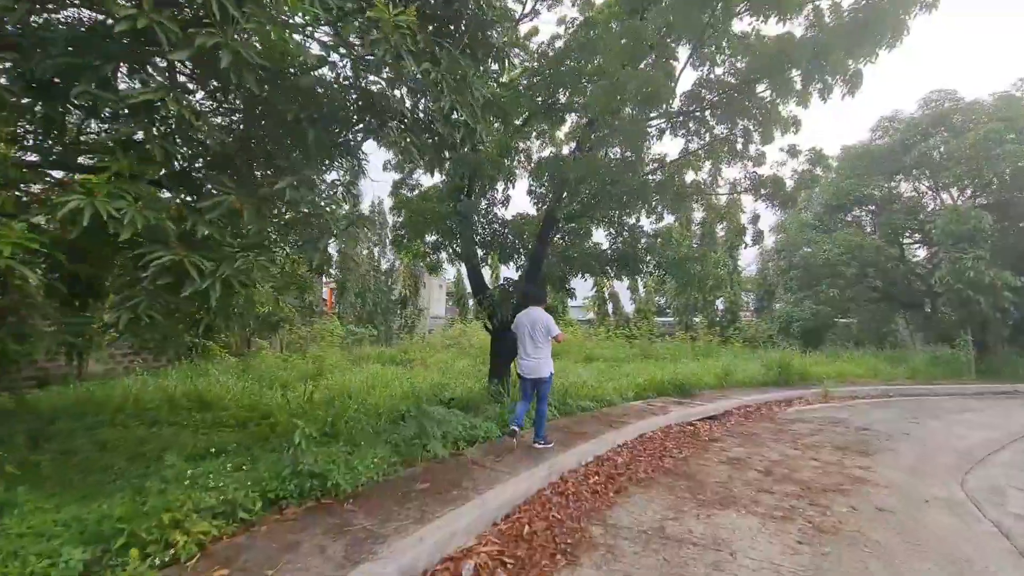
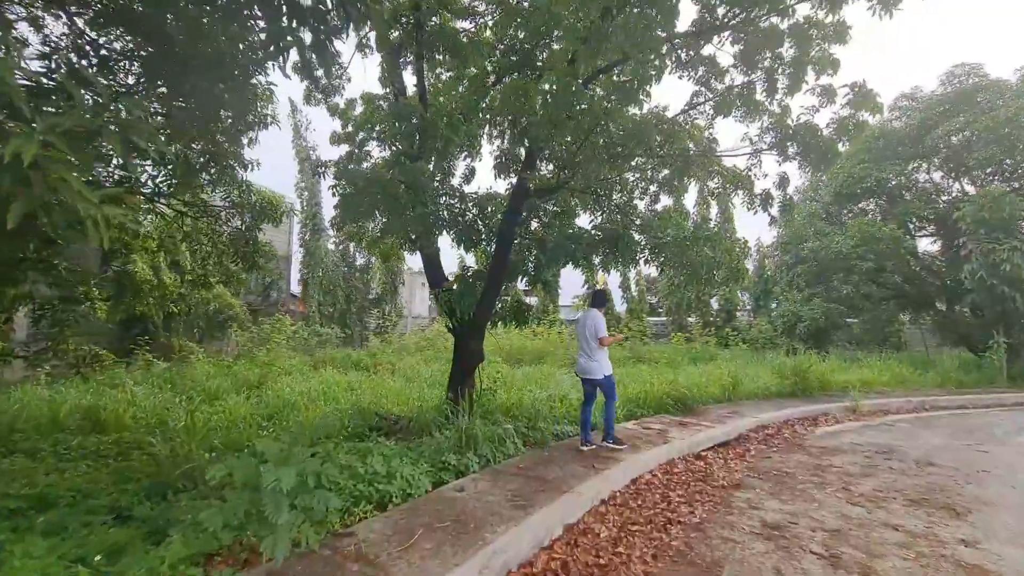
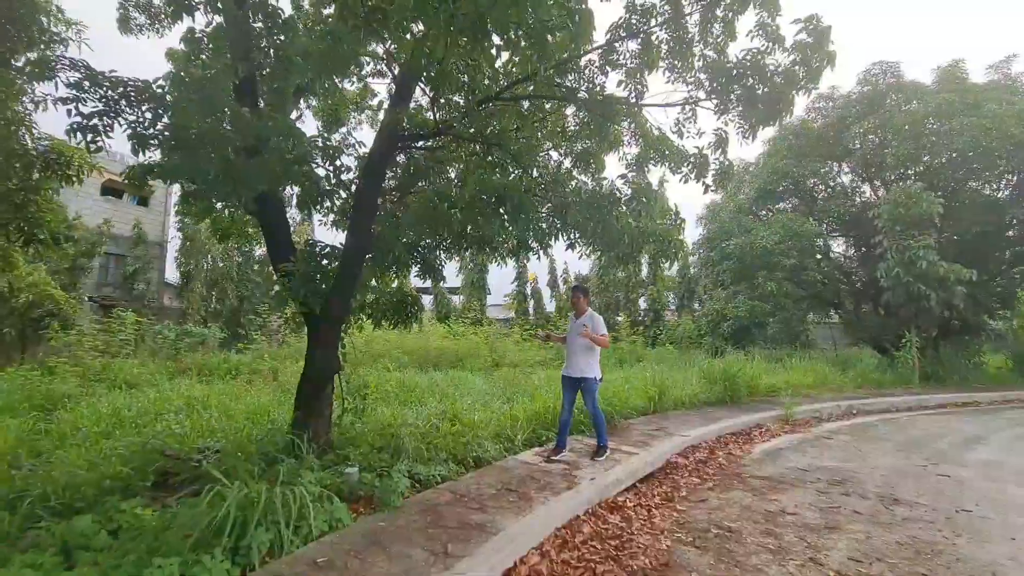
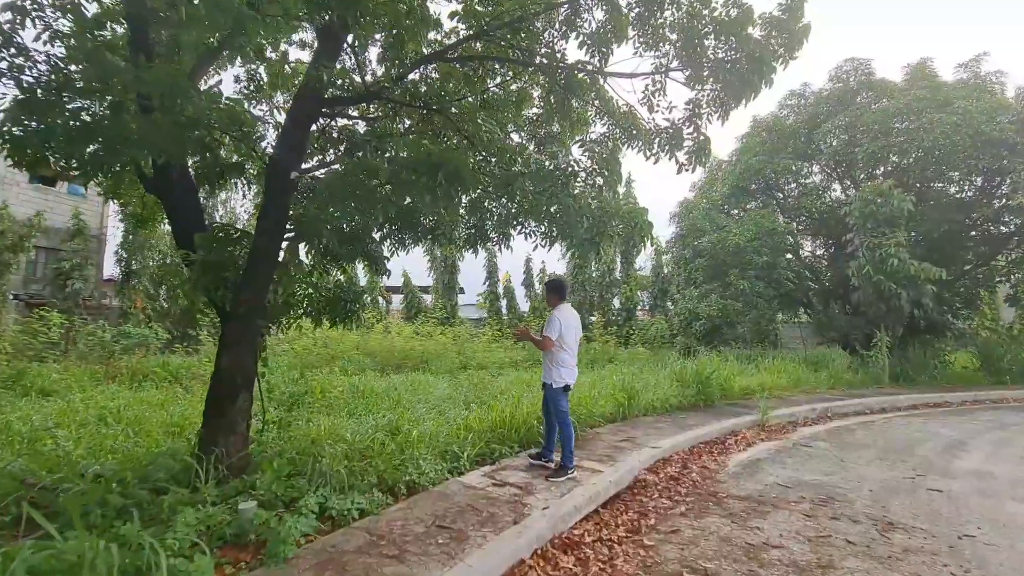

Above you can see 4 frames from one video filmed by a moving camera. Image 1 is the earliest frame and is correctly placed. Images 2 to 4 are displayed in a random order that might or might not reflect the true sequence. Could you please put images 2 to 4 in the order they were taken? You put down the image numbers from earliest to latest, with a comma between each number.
2, 3, 4
